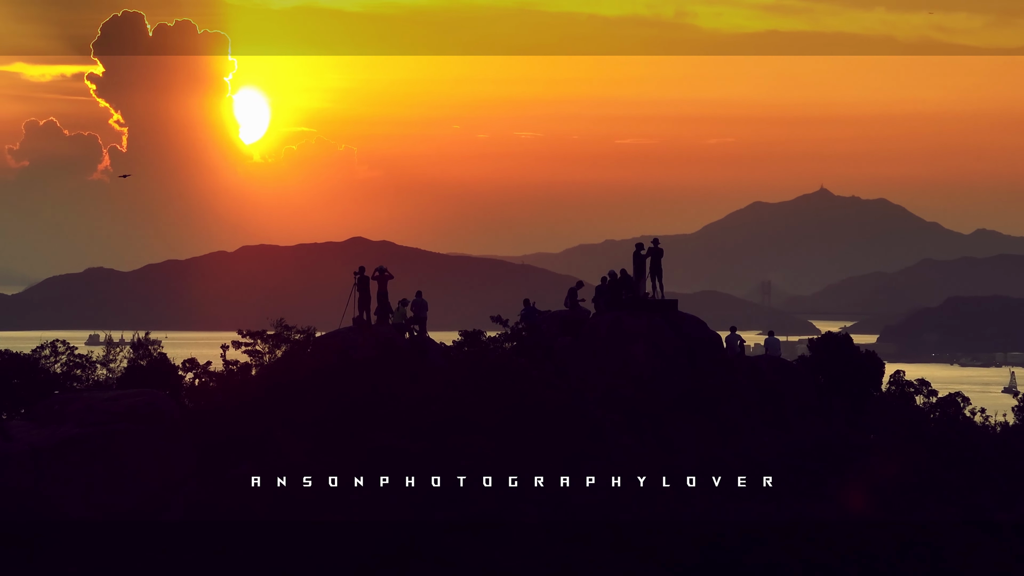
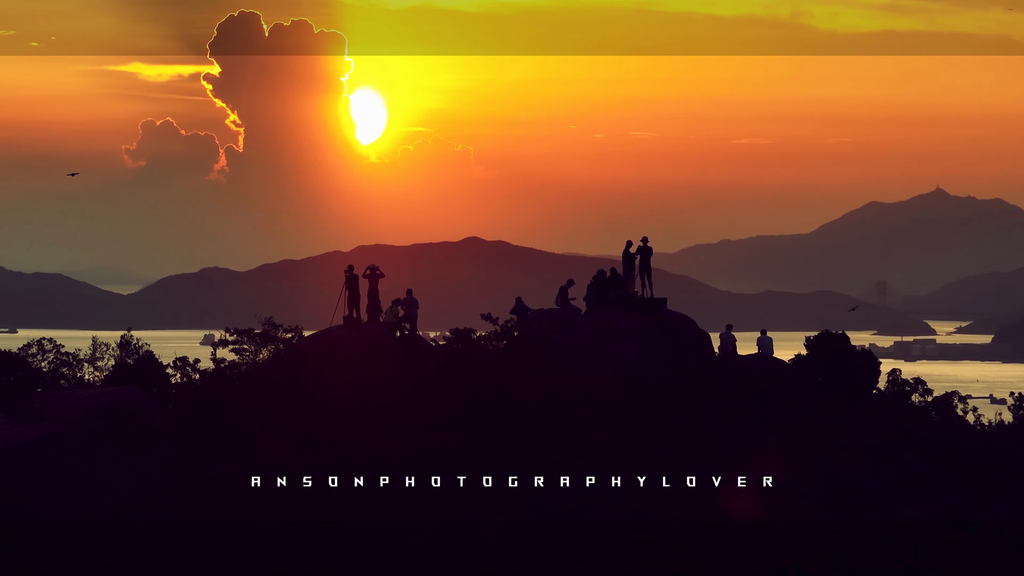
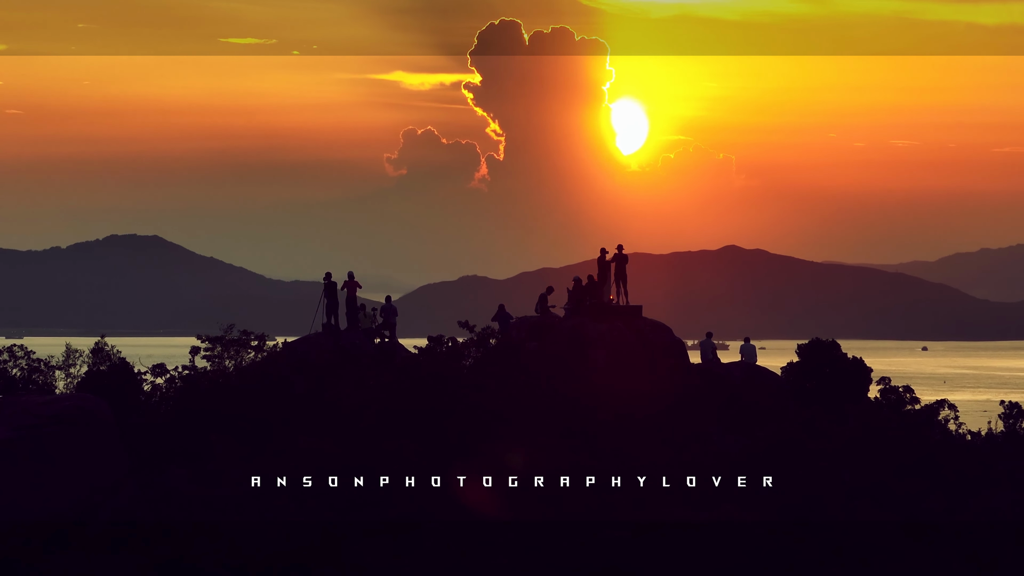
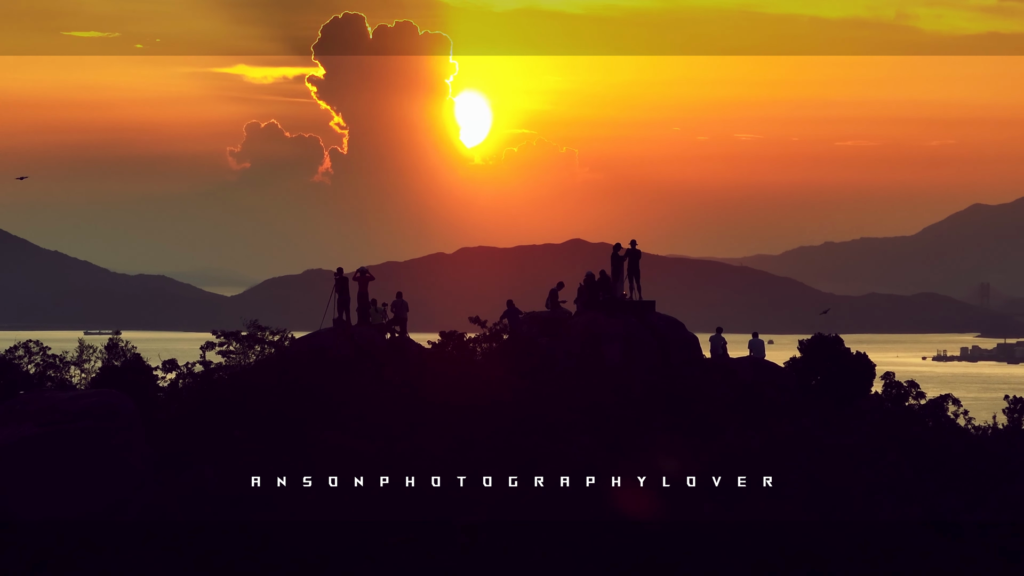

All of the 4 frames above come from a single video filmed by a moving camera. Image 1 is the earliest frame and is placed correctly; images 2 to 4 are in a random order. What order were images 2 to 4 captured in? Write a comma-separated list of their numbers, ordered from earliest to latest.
2, 4, 3
